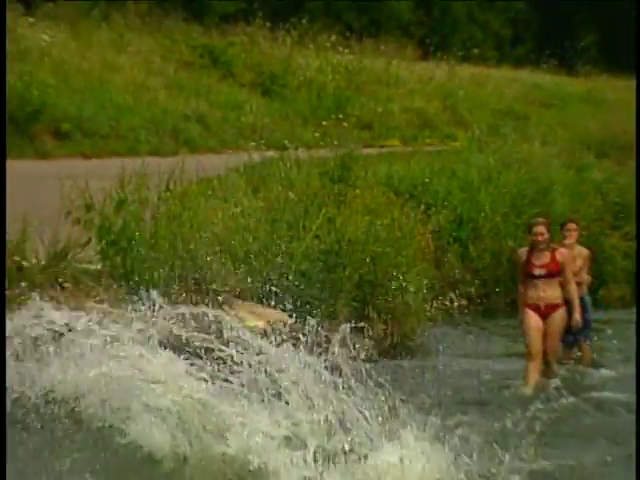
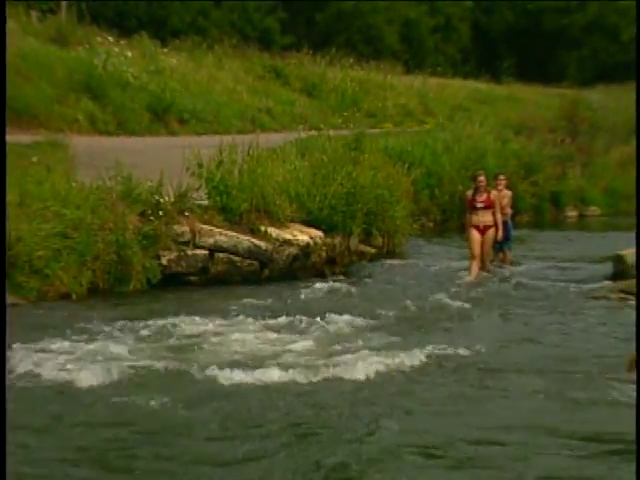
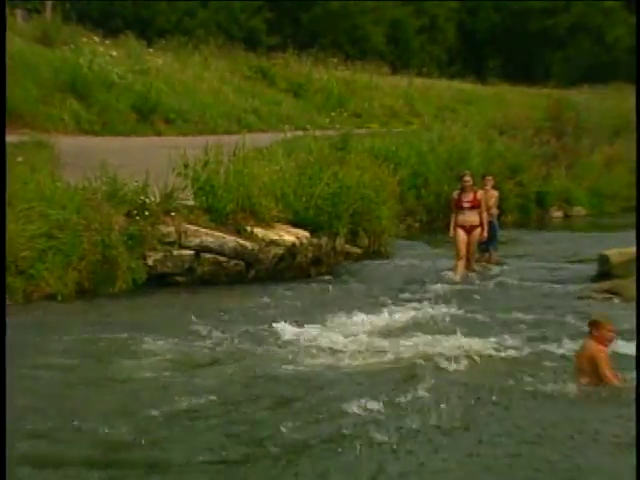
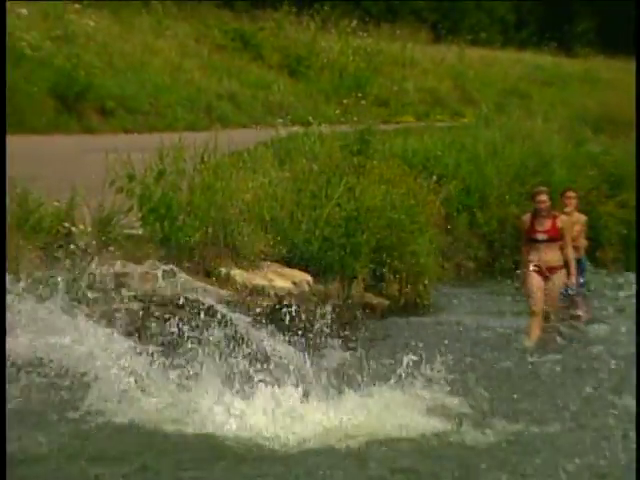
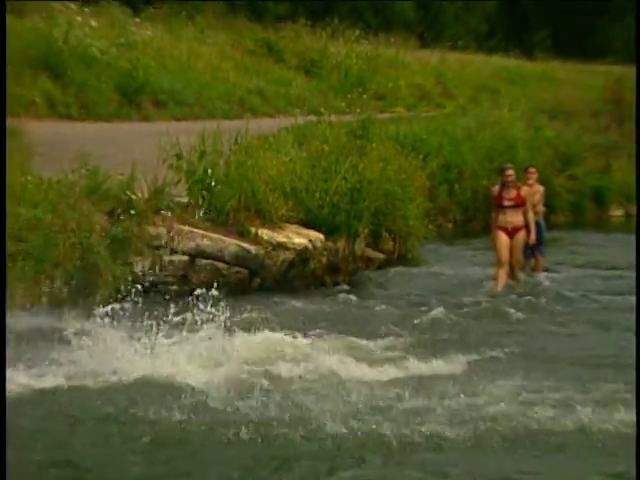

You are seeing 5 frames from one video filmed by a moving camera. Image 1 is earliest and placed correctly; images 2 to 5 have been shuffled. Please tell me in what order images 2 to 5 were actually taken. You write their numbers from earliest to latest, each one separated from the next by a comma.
4, 5, 2, 3
